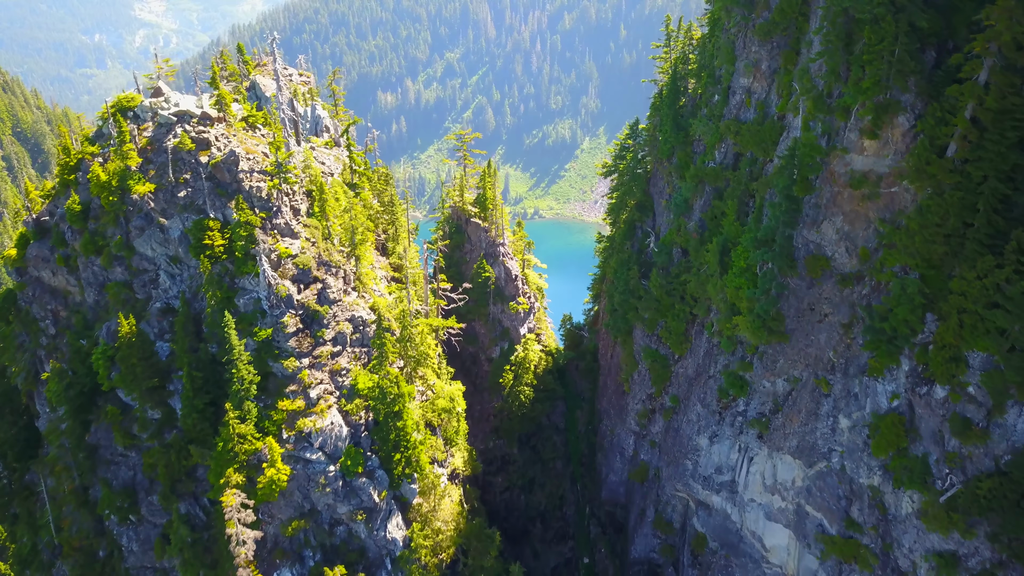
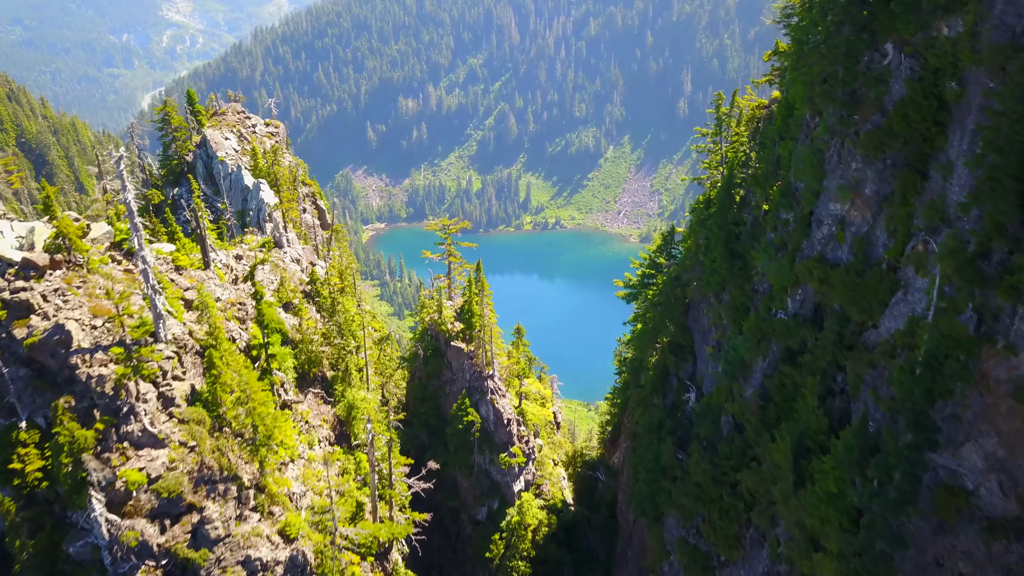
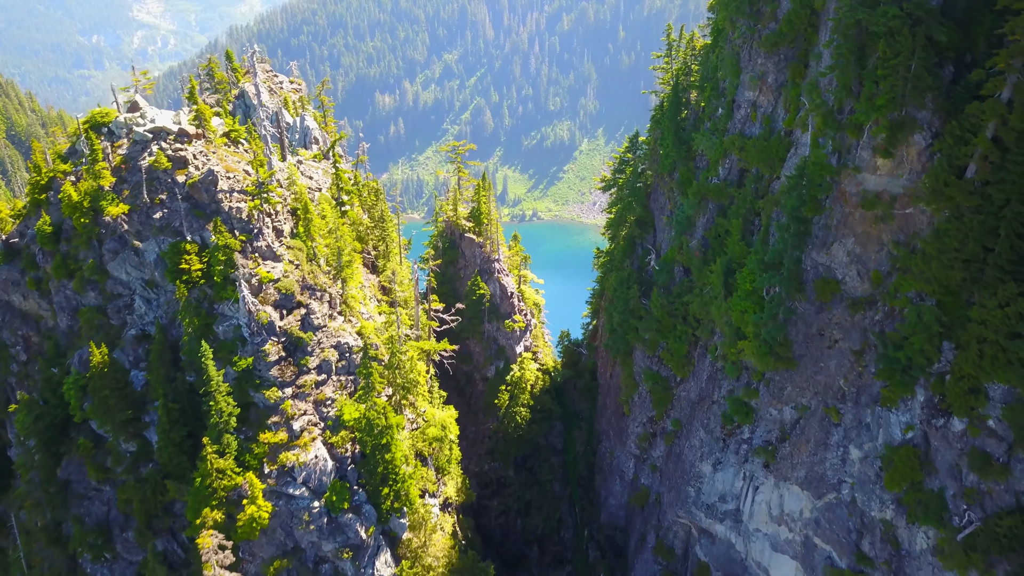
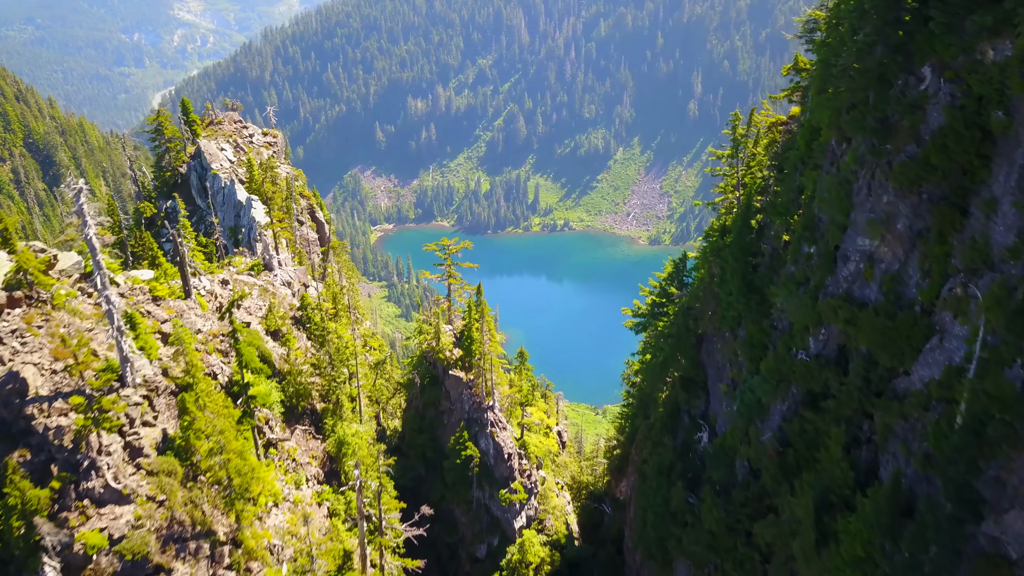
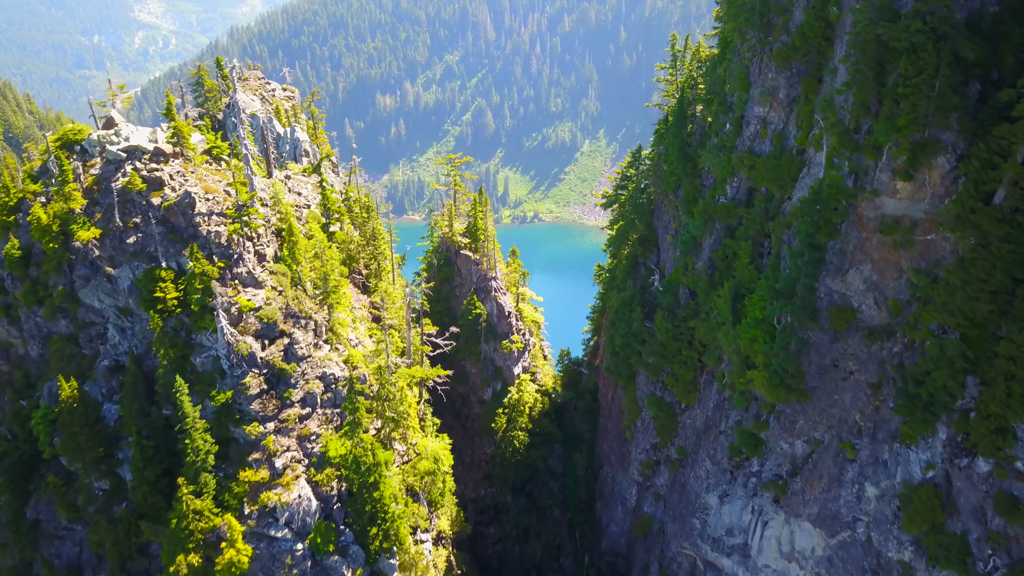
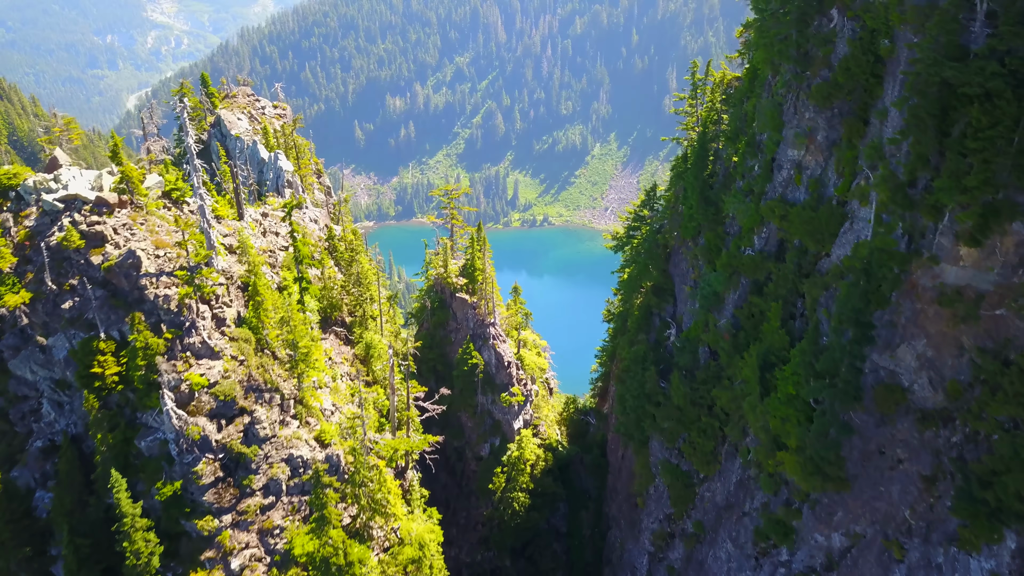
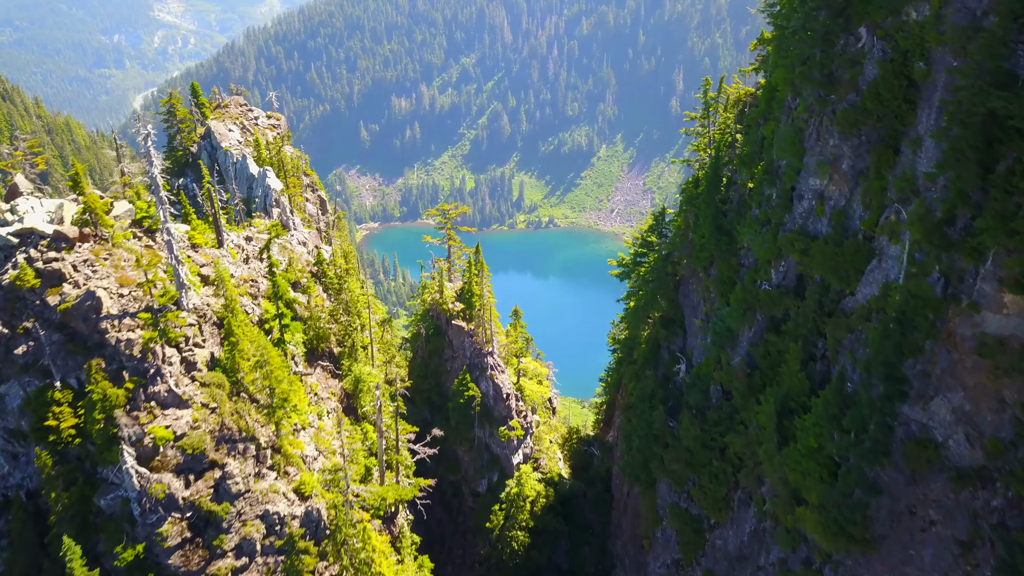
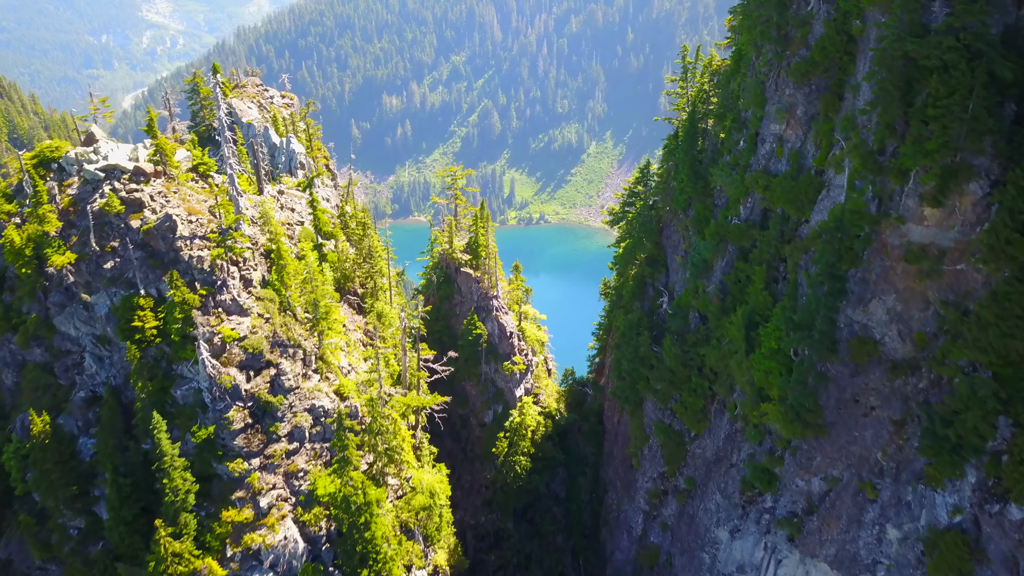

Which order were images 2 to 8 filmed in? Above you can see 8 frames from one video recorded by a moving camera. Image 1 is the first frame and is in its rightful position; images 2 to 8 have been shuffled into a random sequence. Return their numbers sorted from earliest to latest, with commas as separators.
3, 5, 8, 6, 7, 2, 4
